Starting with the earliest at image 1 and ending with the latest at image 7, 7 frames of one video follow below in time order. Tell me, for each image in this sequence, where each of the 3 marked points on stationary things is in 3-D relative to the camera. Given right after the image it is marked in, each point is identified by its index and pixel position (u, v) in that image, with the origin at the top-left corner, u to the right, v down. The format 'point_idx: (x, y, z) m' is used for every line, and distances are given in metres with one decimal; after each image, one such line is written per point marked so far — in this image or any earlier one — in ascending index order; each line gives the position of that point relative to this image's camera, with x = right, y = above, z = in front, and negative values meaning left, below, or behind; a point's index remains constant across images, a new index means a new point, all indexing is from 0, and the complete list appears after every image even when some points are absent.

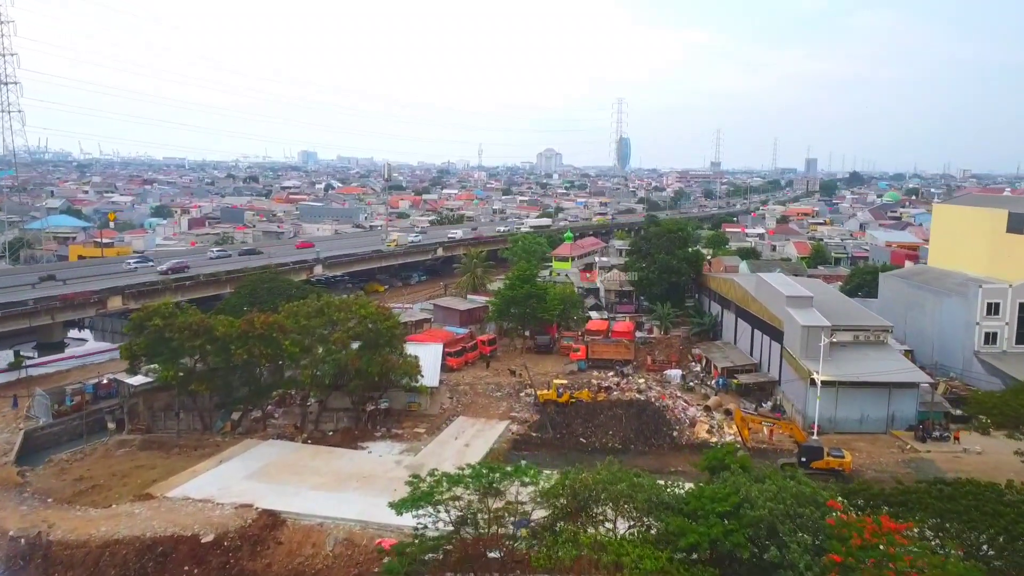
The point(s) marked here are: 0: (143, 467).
0: (-9.0, -4.4, +19.6) m
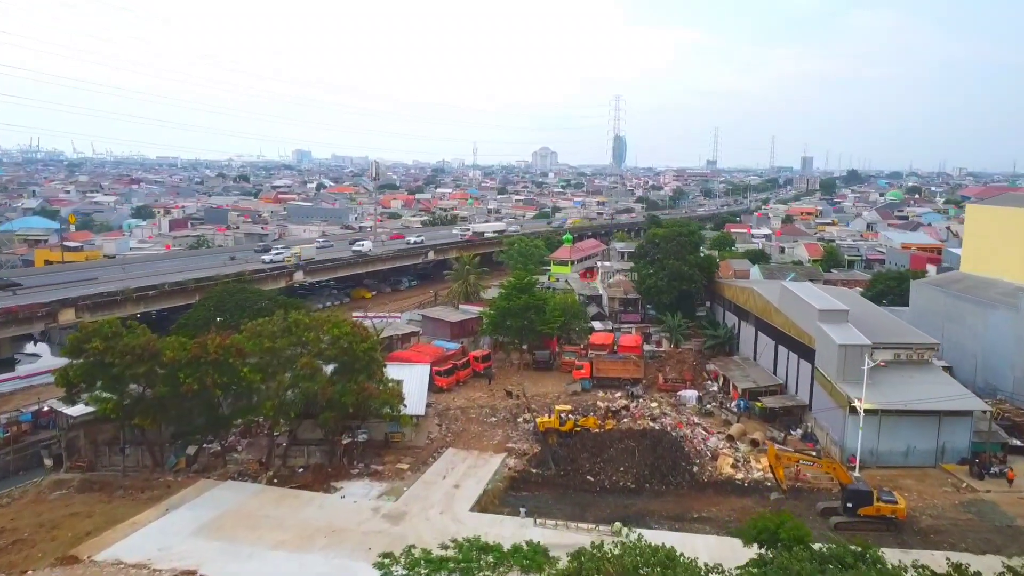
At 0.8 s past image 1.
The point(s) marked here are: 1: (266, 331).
0: (-9.1, -4.7, +16.7) m
1: (-5.6, -1.0, +18.3) m
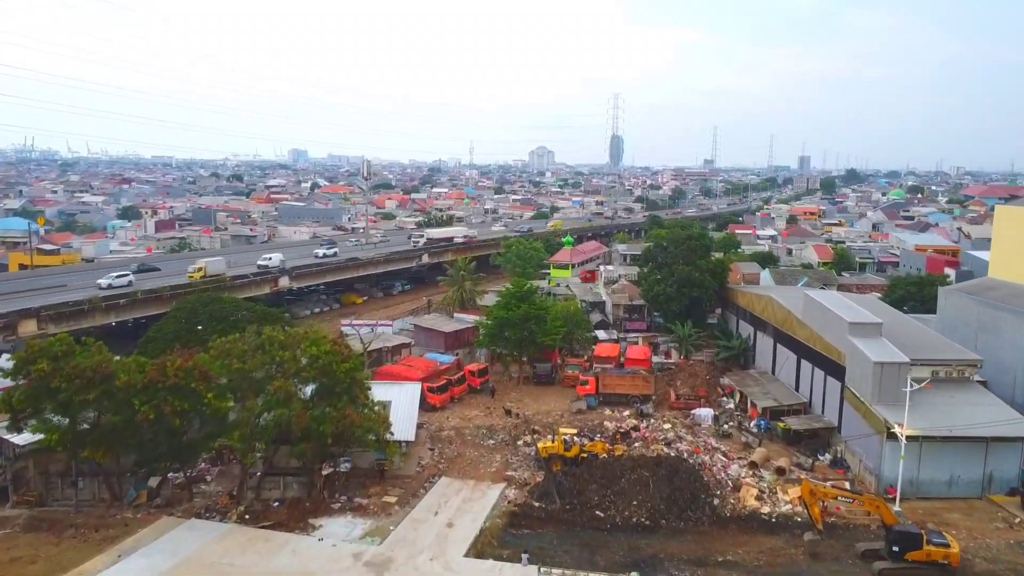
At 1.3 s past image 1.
0: (-9.1, -5.0, +14.7) m
1: (-5.6, -1.2, +16.3) m
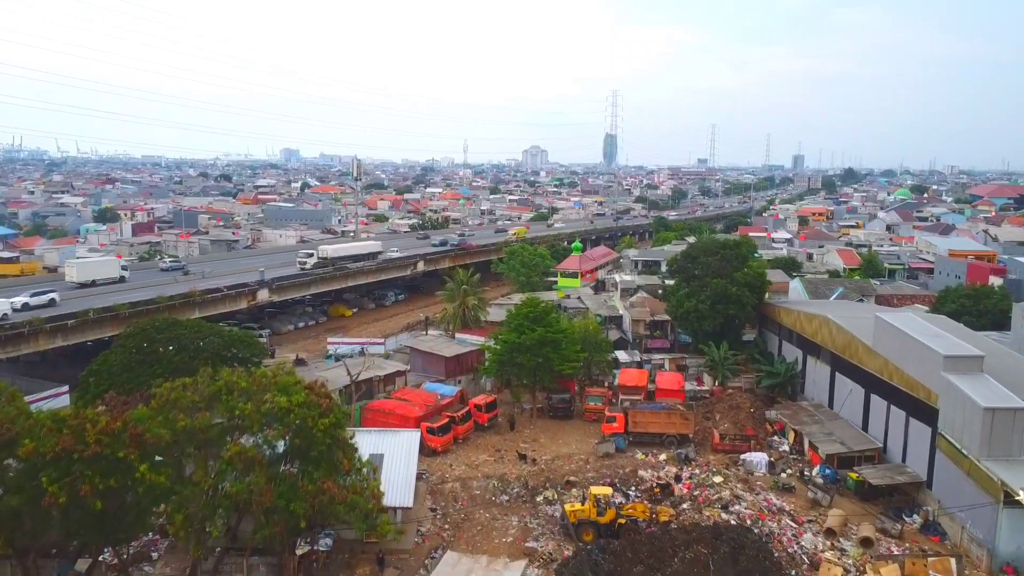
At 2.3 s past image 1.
0: (-8.6, -5.5, +11.1) m
1: (-5.2, -1.8, +12.7) m
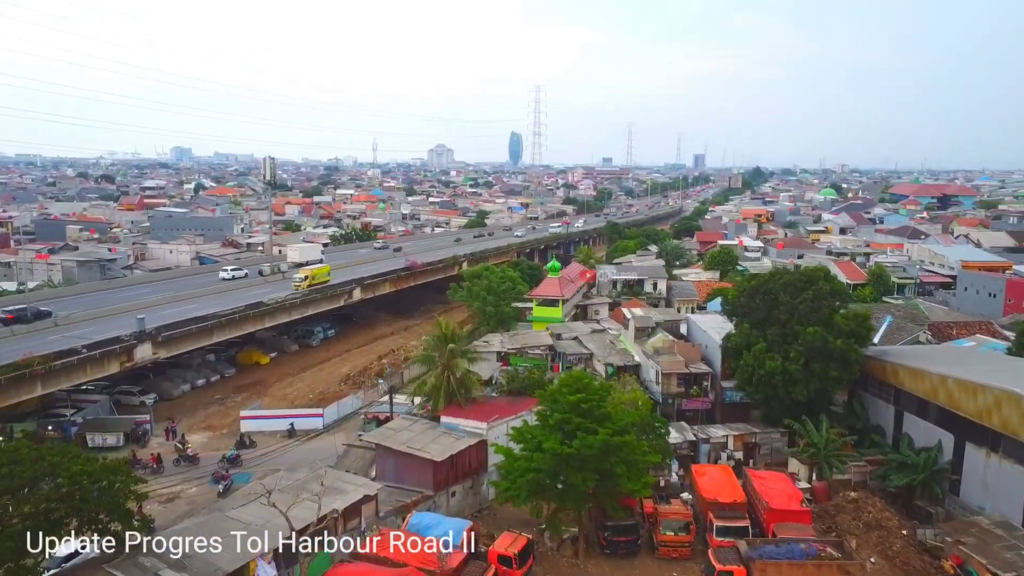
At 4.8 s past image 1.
0: (-6.6, -6.9, +2.3) m
1: (-3.5, -3.1, +4.3) m
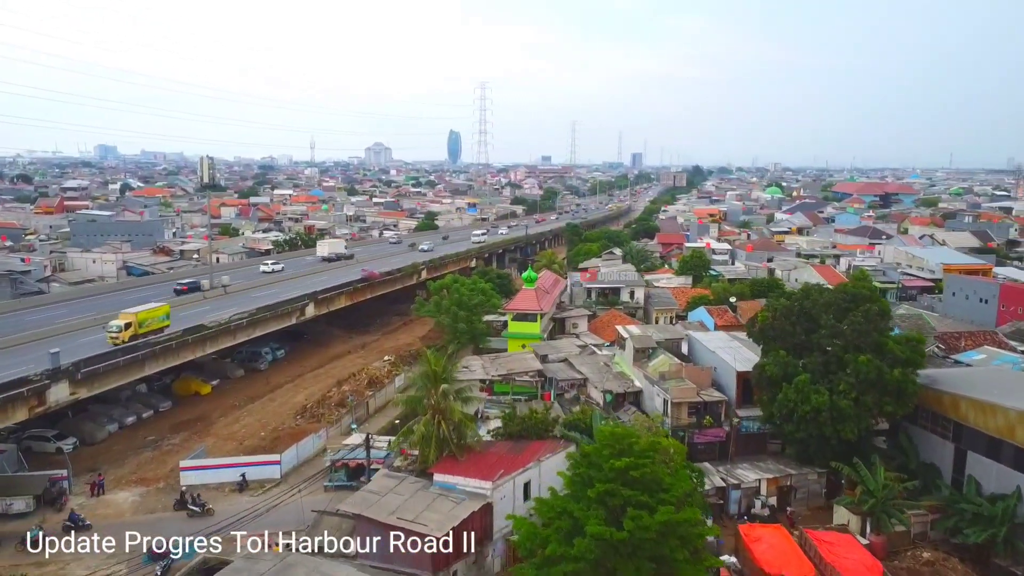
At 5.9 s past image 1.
0: (-5.3, -7.5, -1.0) m
1: (-2.4, -3.6, +1.2) m
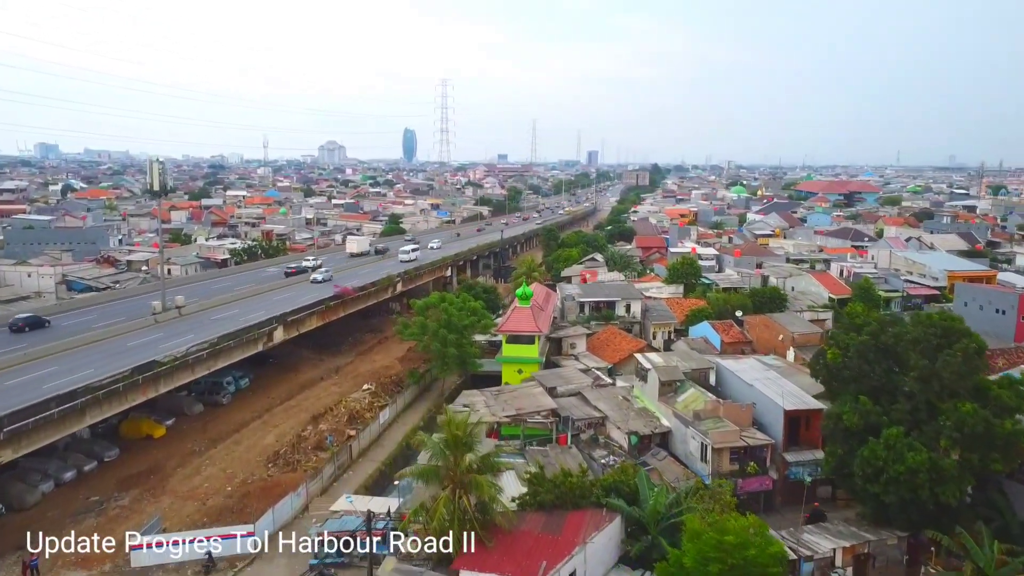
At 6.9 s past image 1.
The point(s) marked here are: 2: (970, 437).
0: (-3.8, -8.2, -4.1) m
1: (-1.1, -4.3, -1.7) m
2: (+7.1, -2.3, +12.4) m
